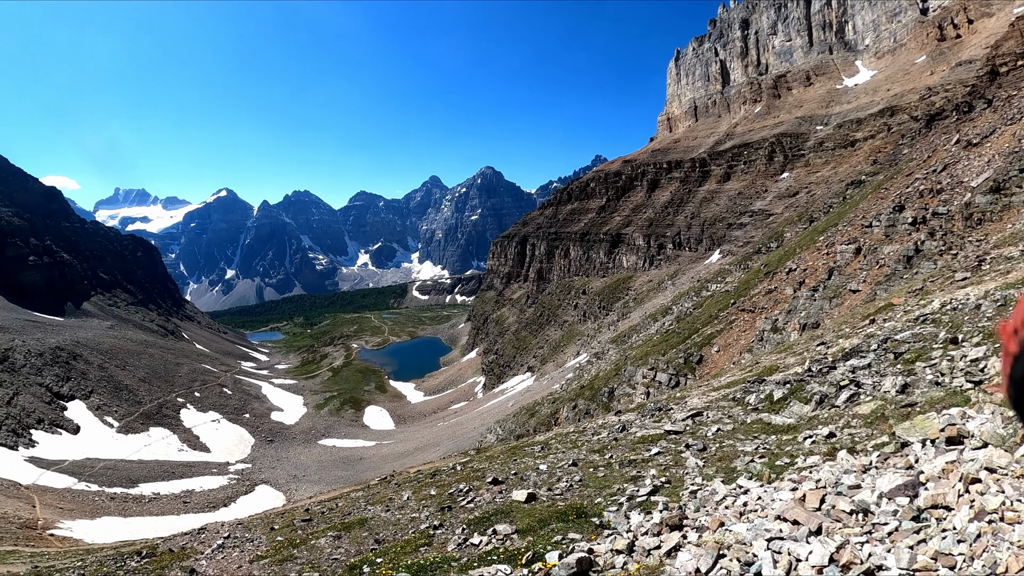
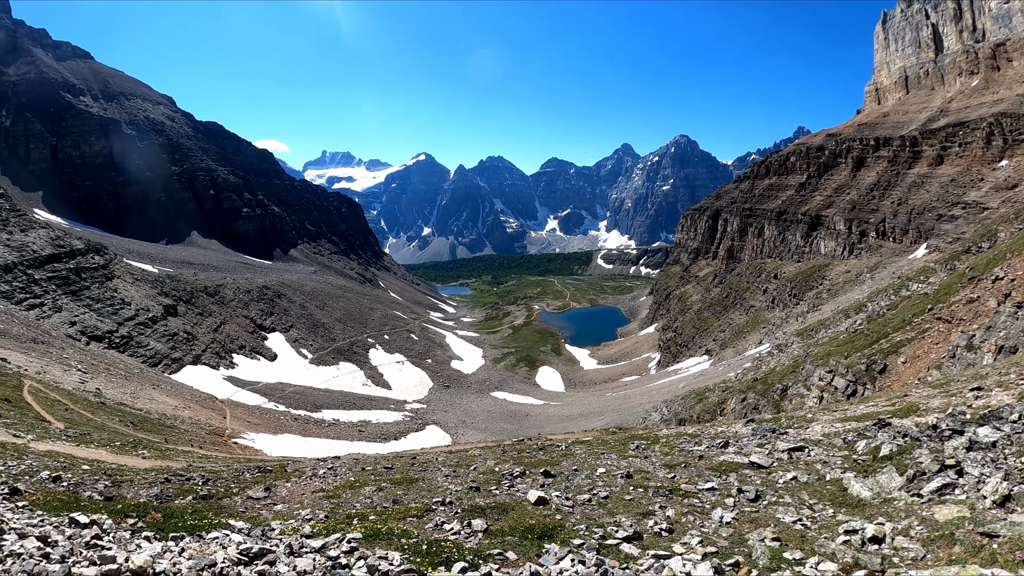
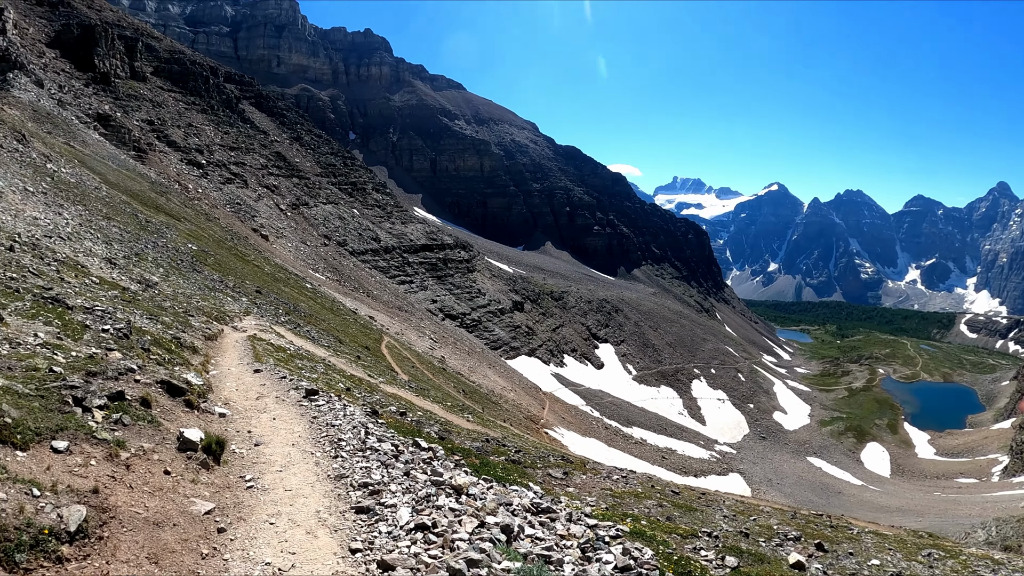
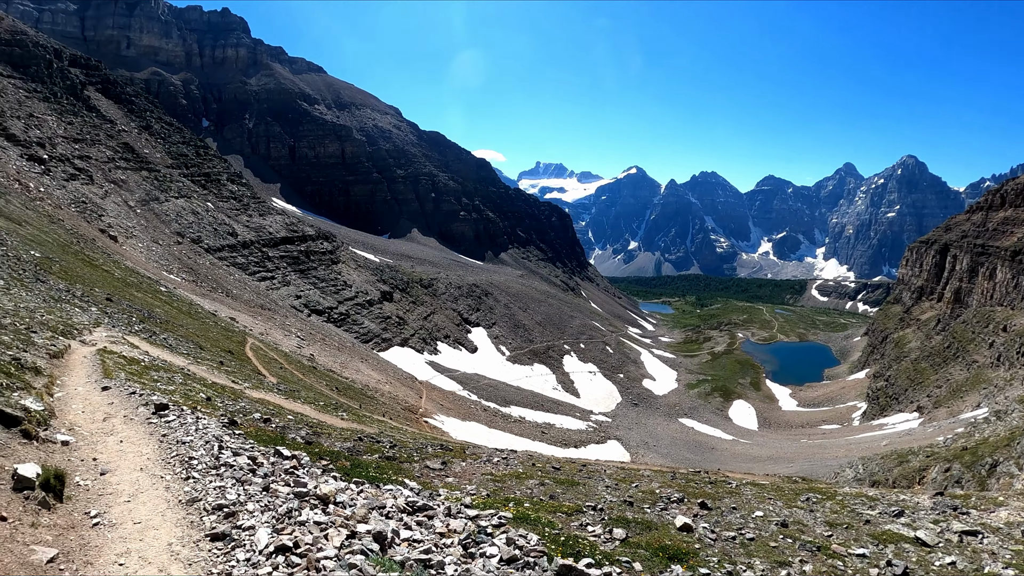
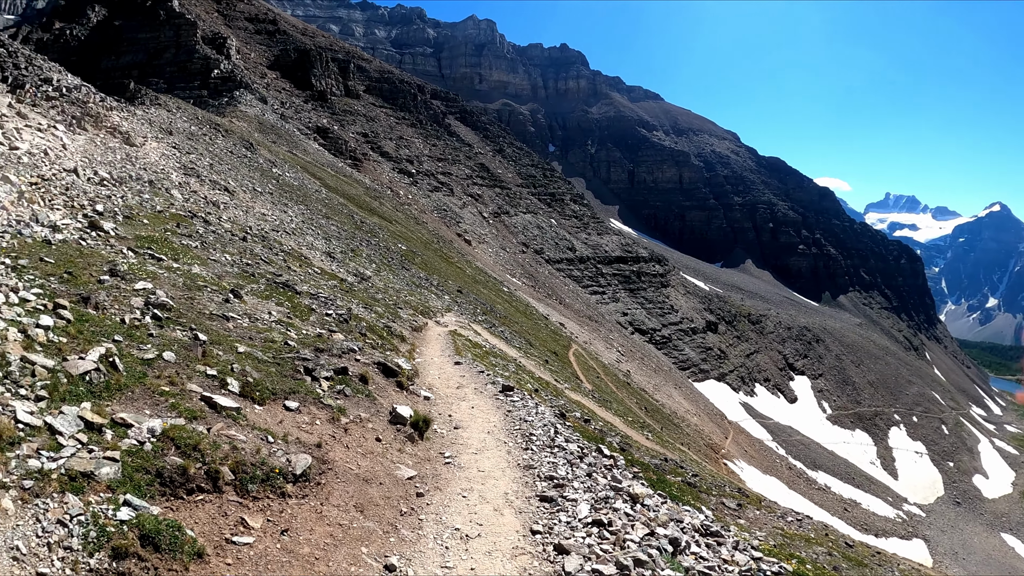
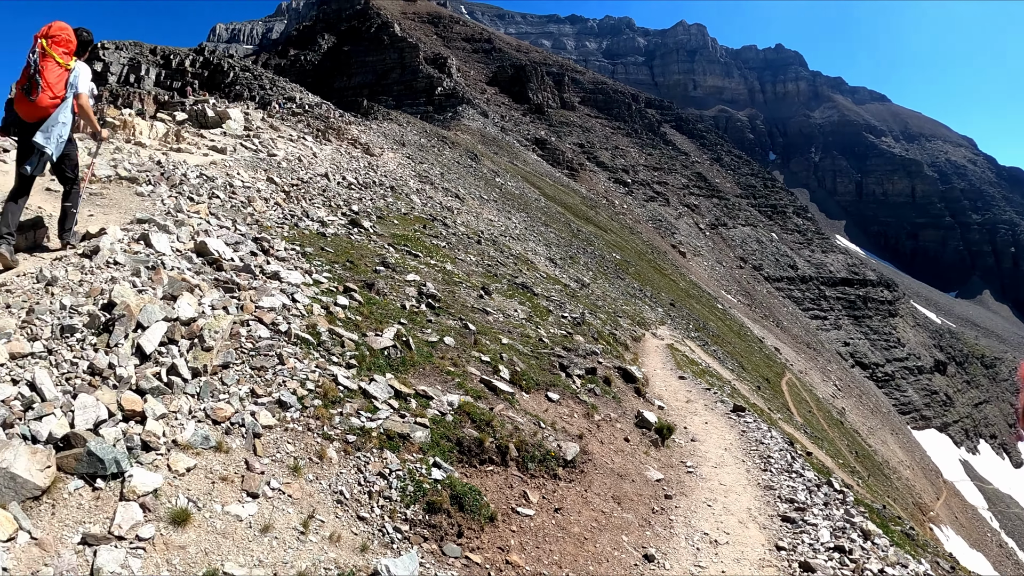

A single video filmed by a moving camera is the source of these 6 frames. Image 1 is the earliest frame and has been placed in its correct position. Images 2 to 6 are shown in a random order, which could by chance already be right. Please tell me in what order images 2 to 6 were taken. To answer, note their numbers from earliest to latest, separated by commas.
2, 4, 3, 5, 6
